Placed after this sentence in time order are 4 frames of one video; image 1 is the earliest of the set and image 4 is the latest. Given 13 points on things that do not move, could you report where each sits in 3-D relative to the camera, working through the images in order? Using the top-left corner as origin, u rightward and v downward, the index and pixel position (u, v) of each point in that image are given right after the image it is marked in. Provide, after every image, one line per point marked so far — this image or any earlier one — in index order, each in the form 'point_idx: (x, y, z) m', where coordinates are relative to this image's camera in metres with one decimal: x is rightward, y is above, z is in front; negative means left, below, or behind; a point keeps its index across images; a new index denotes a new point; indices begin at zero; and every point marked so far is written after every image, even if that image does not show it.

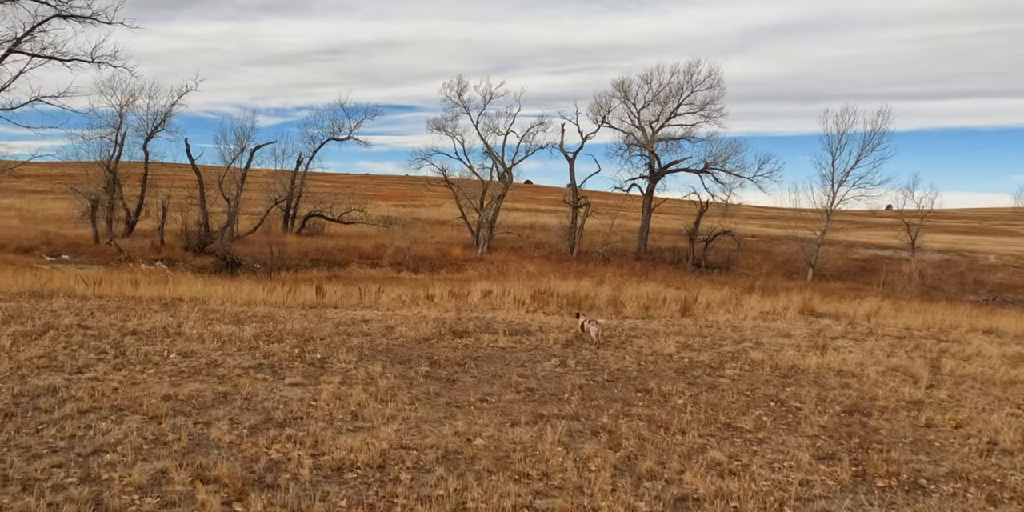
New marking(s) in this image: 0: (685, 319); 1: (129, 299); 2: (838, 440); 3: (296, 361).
0: (+4.1, -1.5, +18.8) m
1: (-8.2, -0.9, +16.2) m
2: (+3.1, -1.7, +7.1) m
3: (-2.7, -1.3, +9.6) m
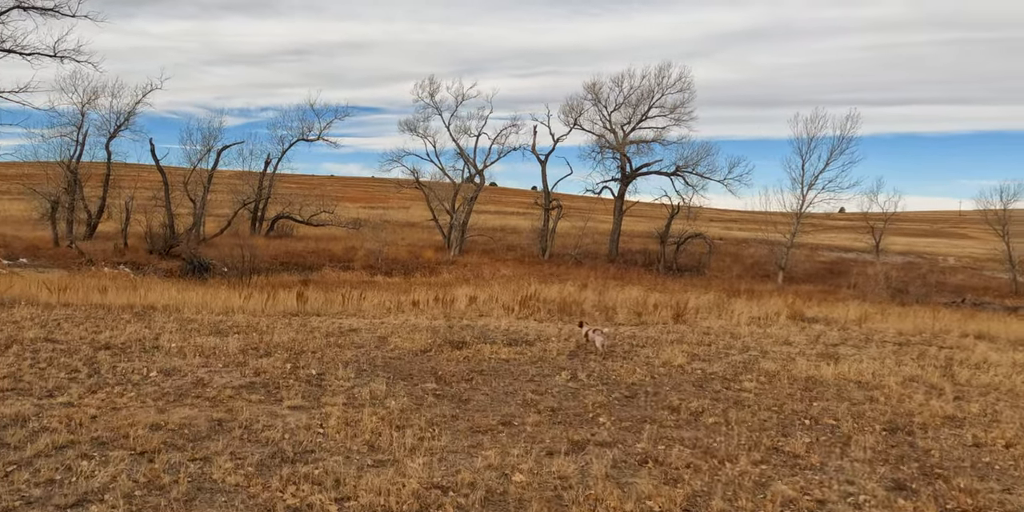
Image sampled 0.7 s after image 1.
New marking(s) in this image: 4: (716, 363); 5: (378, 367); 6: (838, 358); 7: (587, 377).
0: (+3.9, -1.7, +18.2) m
1: (-8.3, -1.0, +15.2) m
2: (+3.3, -1.8, +6.6) m
3: (-2.6, -1.4, +8.8) m
4: (+3.3, -1.7, +12.2) m
5: (-1.8, -1.5, +10.1) m
6: (+5.9, -1.9, +13.8) m
7: (+1.0, -1.7, +10.3) m
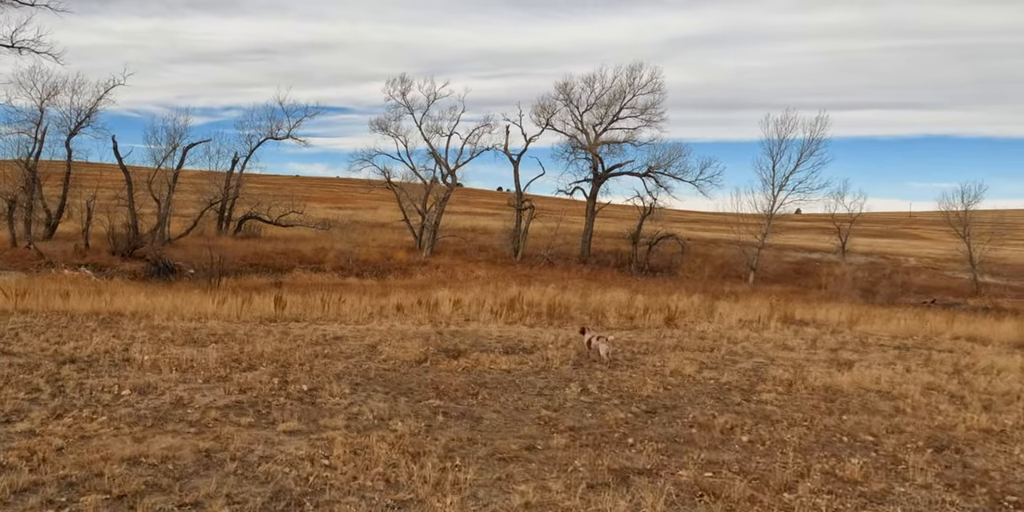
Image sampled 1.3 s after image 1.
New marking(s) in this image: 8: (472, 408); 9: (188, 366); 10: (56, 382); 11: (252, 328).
0: (+3.6, -1.7, +17.7) m
1: (-8.4, -1.1, +14.1) m
2: (+3.6, -1.9, +6.0) m
3: (-2.4, -1.5, +8.0) m
4: (+3.3, -1.8, +11.6) m
5: (-1.7, -1.5, +9.3) m
6: (+5.8, -1.9, +13.3) m
7: (+1.1, -1.7, +9.6) m
8: (-0.4, -1.6, +8.1) m
9: (-4.0, -1.4, +9.3) m
10: (-4.8, -1.3, +7.9) m
11: (-4.7, -1.3, +13.6) m
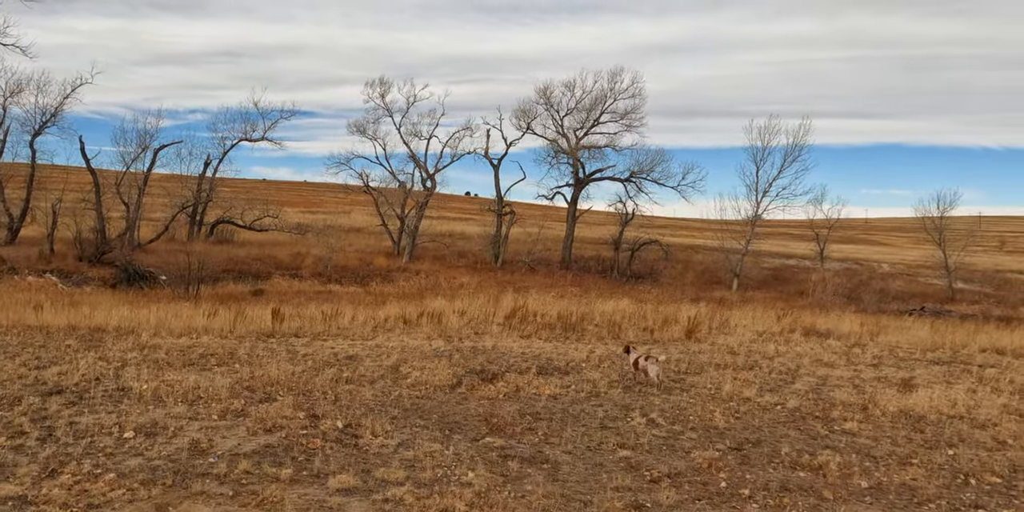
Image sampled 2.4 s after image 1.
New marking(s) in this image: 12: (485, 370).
0: (+4.0, -1.9, +16.6) m
1: (-7.9, -1.3, +12.6) m
2: (+4.3, -2.0, +4.9) m
3: (-1.7, -1.6, +6.7) m
4: (+3.8, -1.9, +10.6) m
5: (-1.0, -1.7, +8.1) m
6: (+6.3, -2.1, +12.3) m
7: (+1.7, -1.9, +8.5) m
8: (+0.3, -1.8, +6.9) m
9: (-3.3, -1.5, +8.0) m
10: (-4.1, -1.4, +6.6) m
11: (-4.2, -1.5, +12.3) m
12: (-0.4, -1.7, +11.2) m
